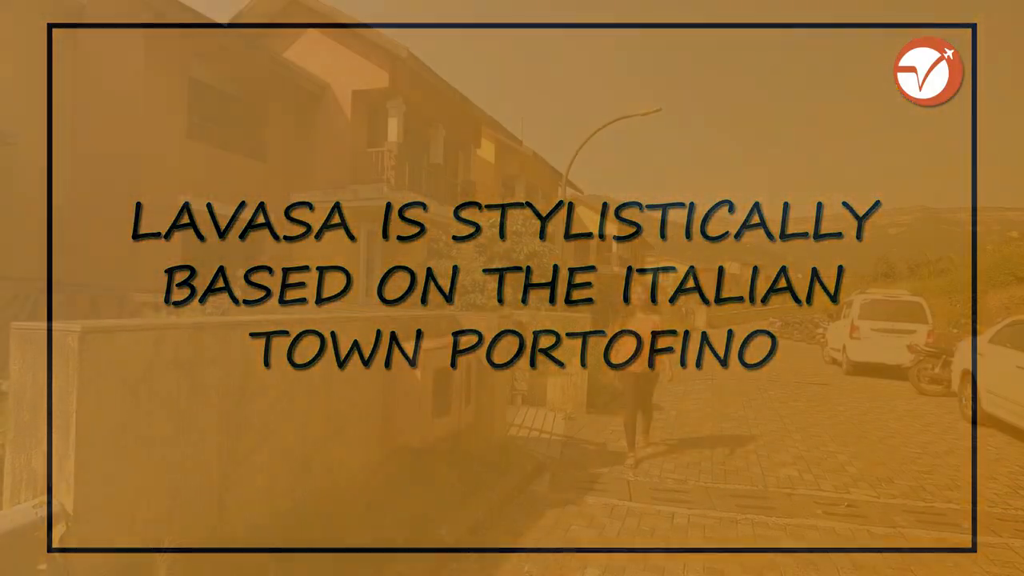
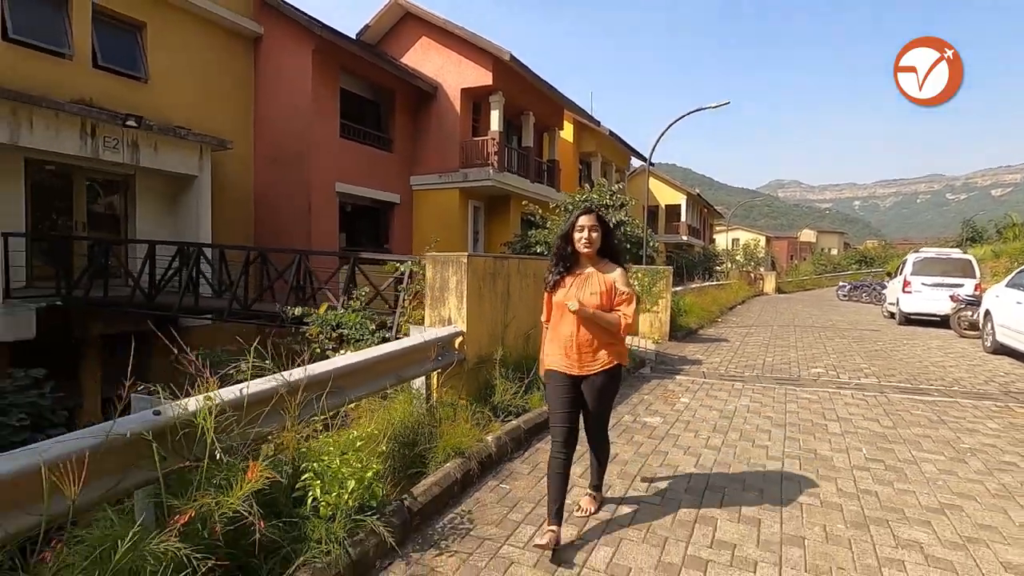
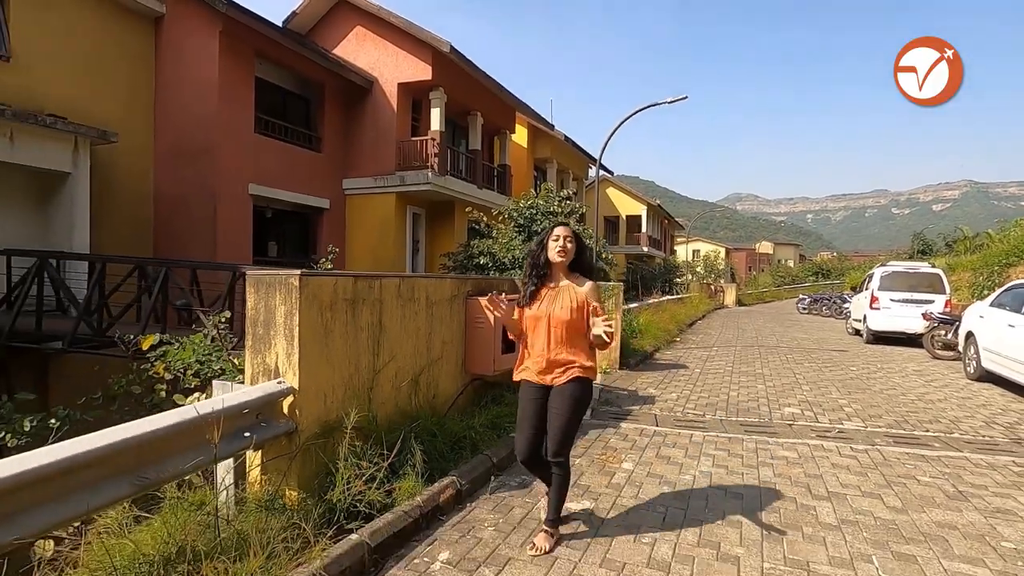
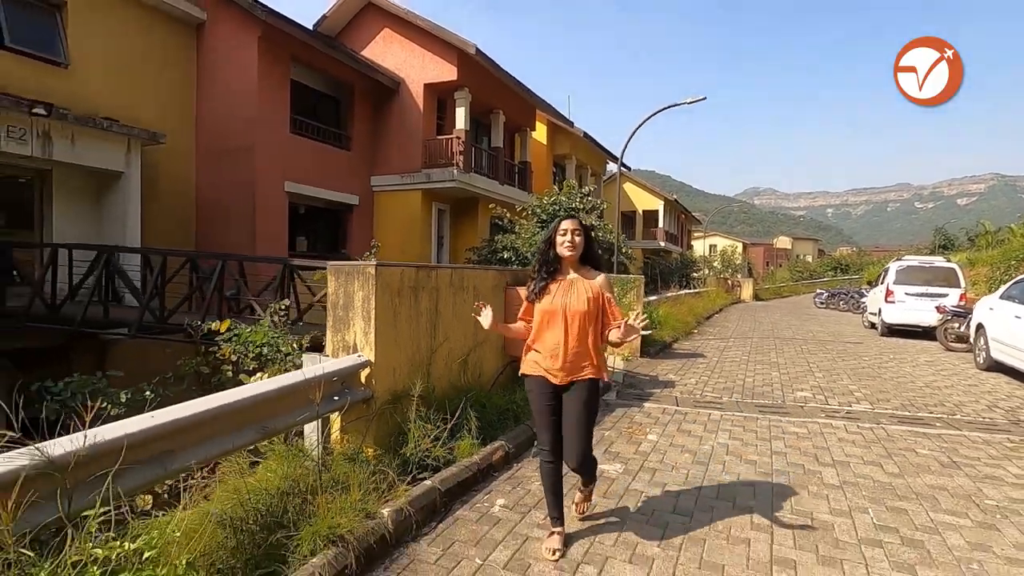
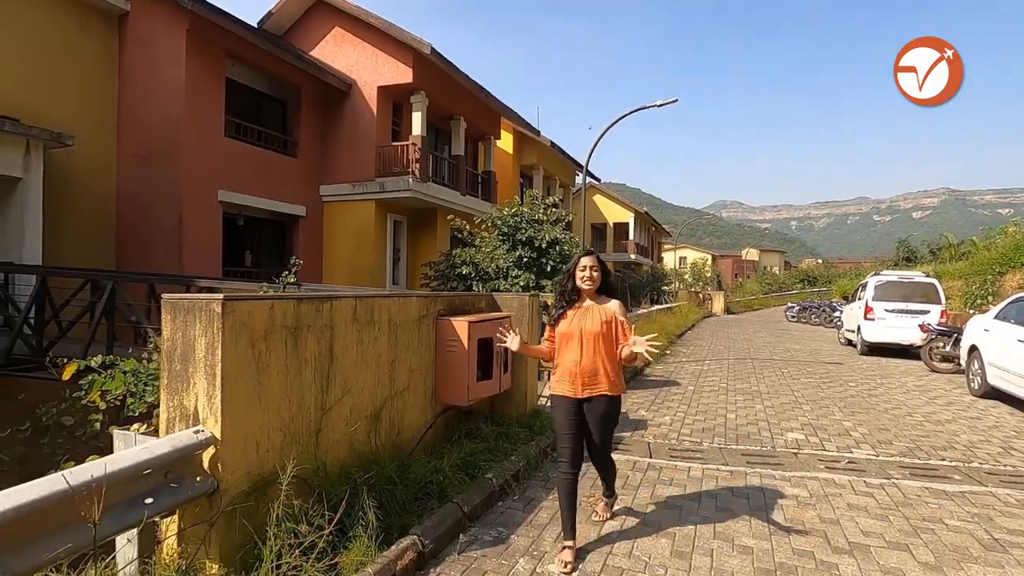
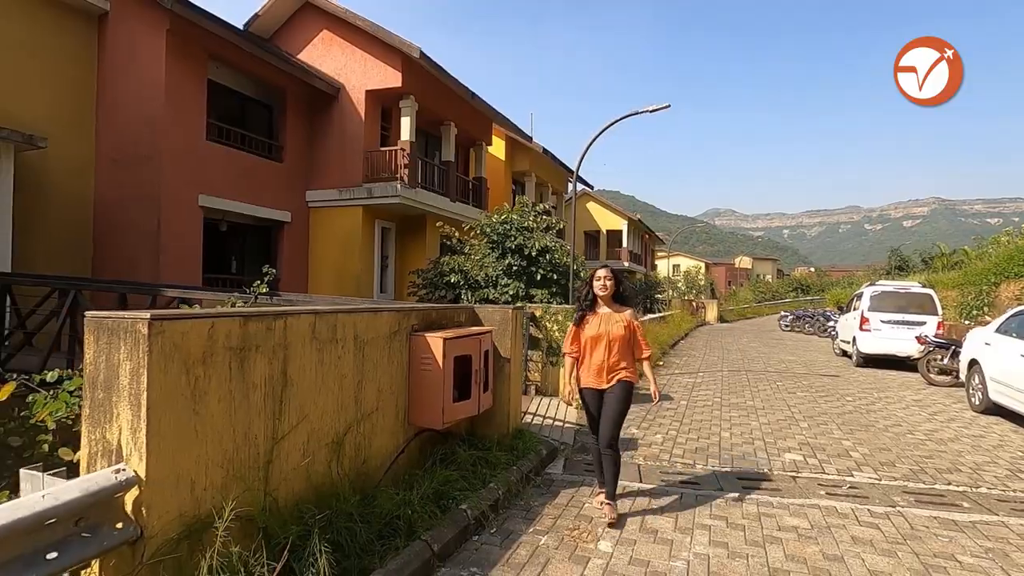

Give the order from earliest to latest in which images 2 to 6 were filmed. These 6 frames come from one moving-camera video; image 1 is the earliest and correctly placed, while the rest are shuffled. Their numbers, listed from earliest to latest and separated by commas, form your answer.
6, 5, 3, 4, 2
